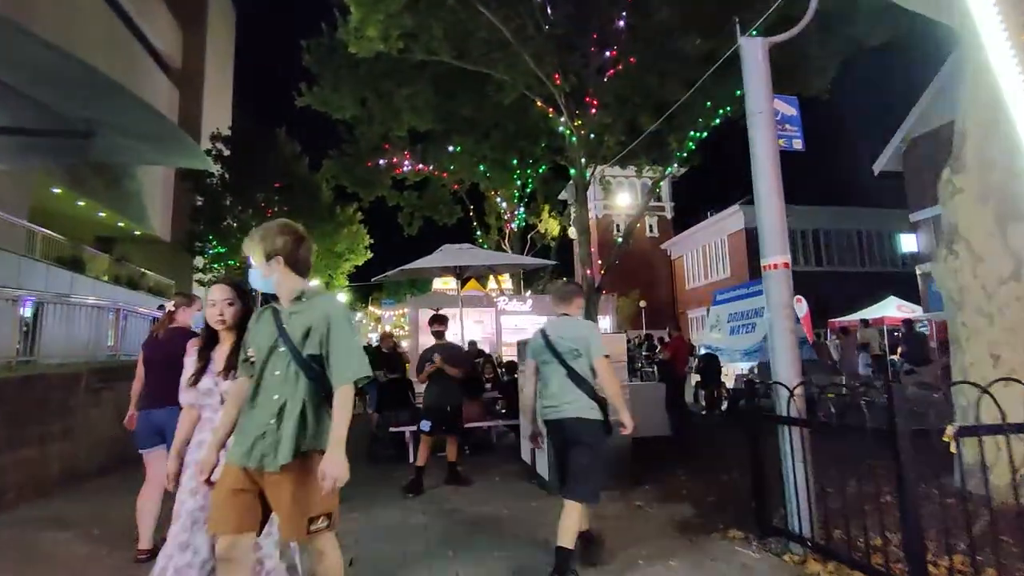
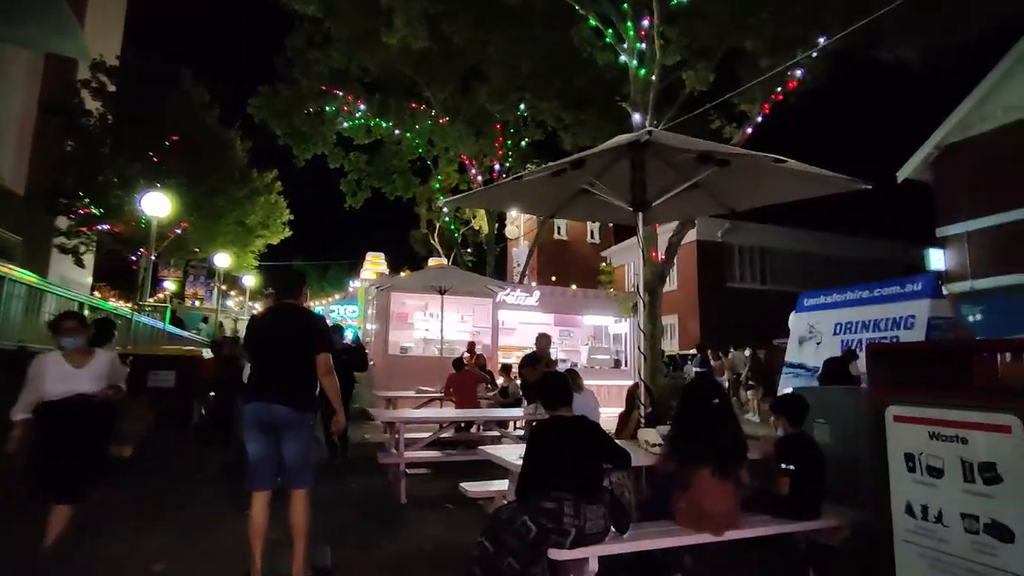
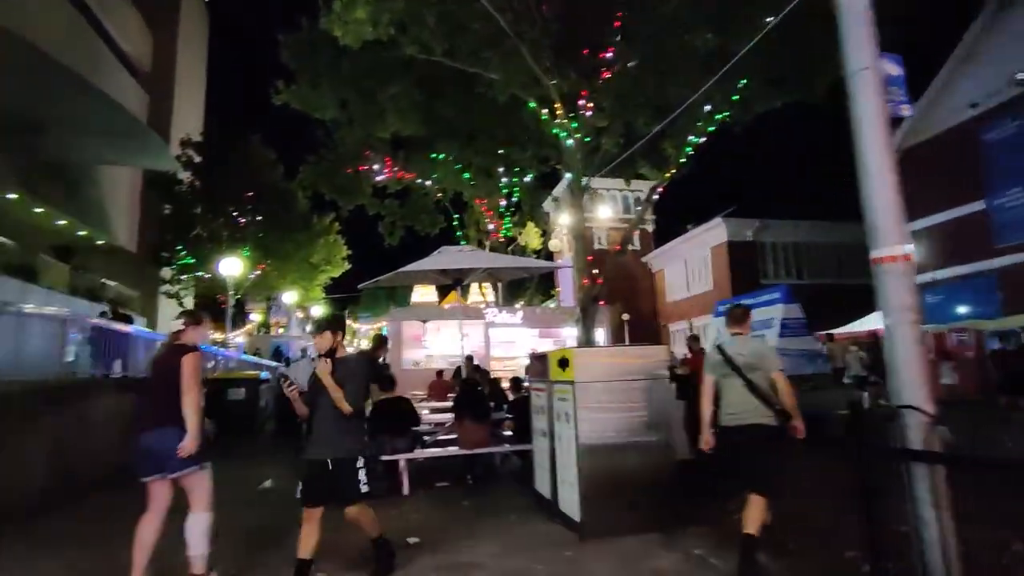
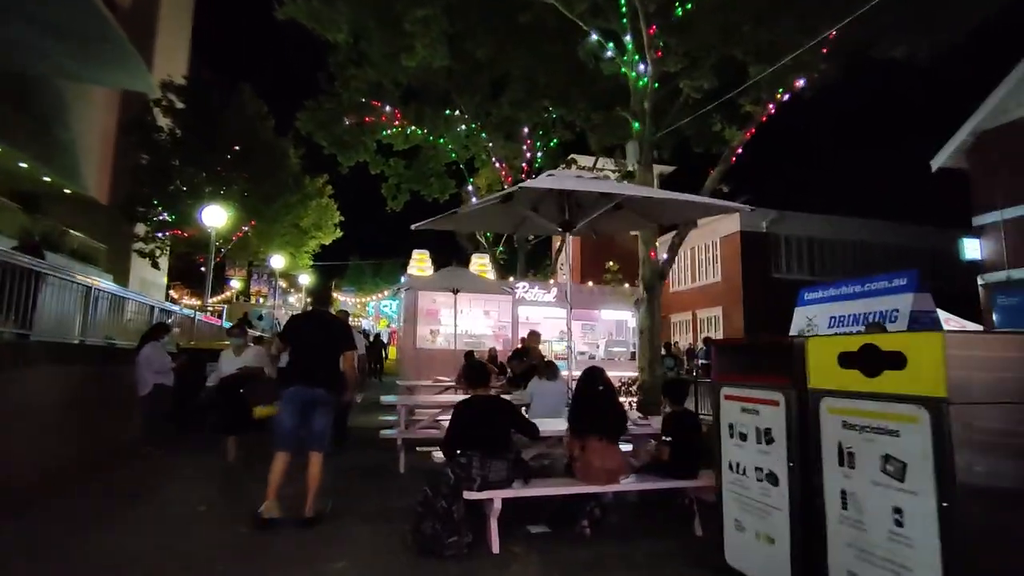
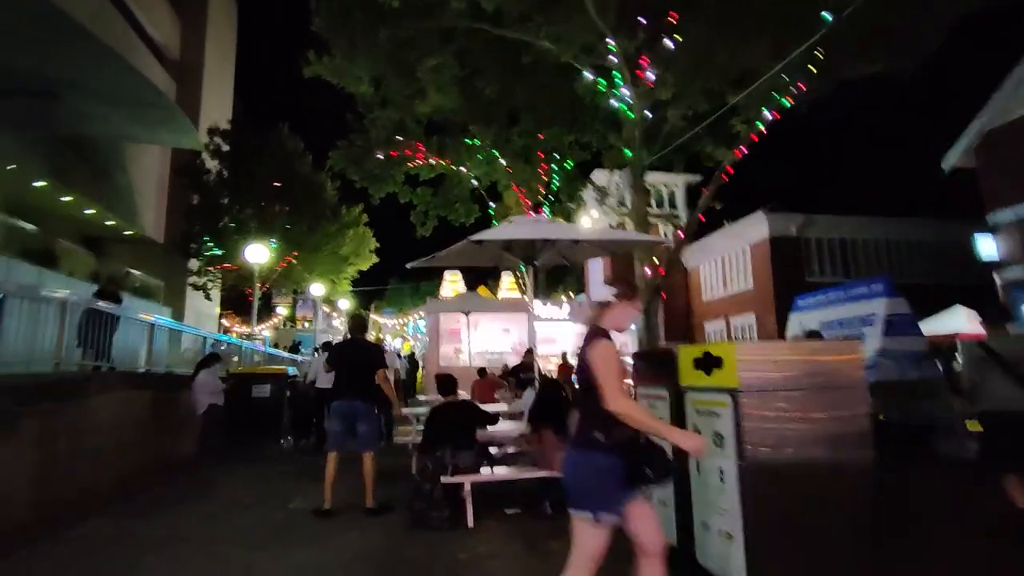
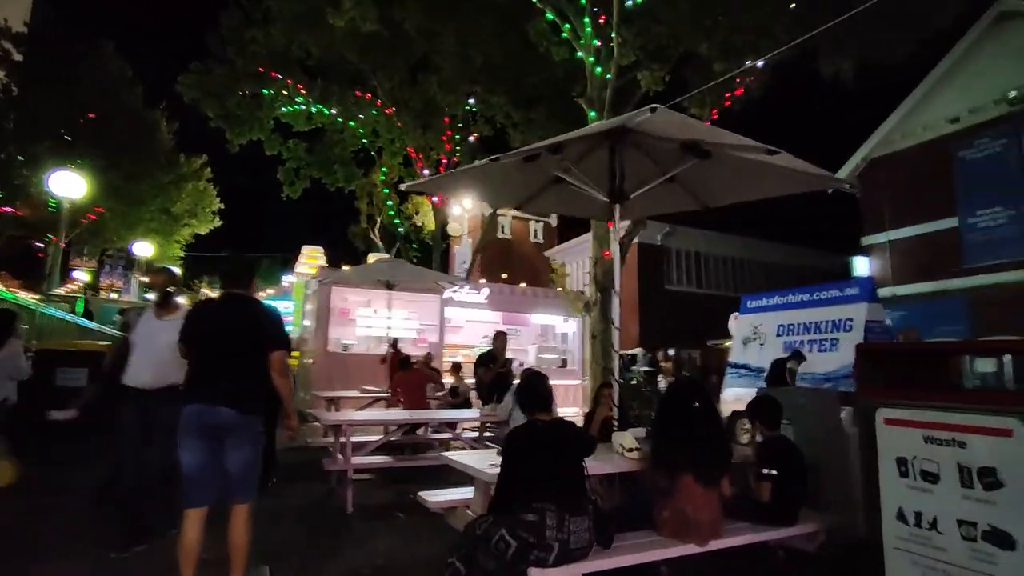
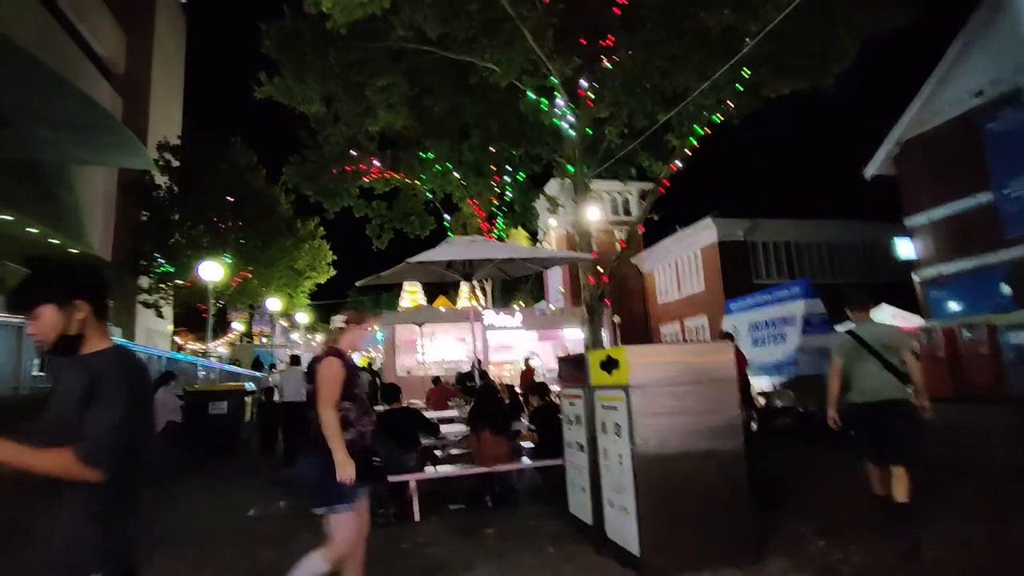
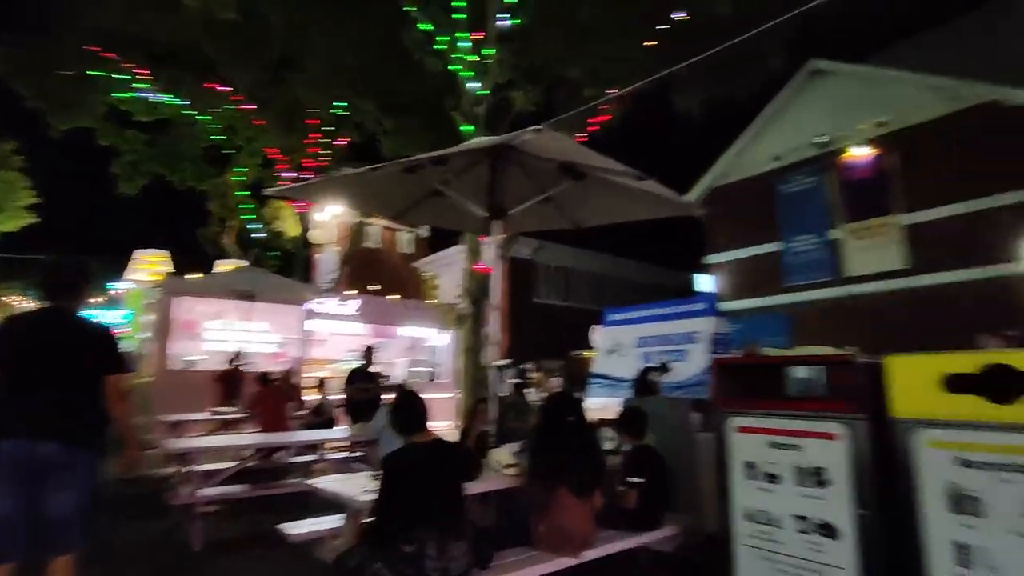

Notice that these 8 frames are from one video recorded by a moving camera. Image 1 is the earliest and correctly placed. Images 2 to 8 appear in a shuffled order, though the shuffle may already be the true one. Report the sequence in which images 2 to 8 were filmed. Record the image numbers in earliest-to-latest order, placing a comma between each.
3, 7, 5, 4, 2, 6, 8
